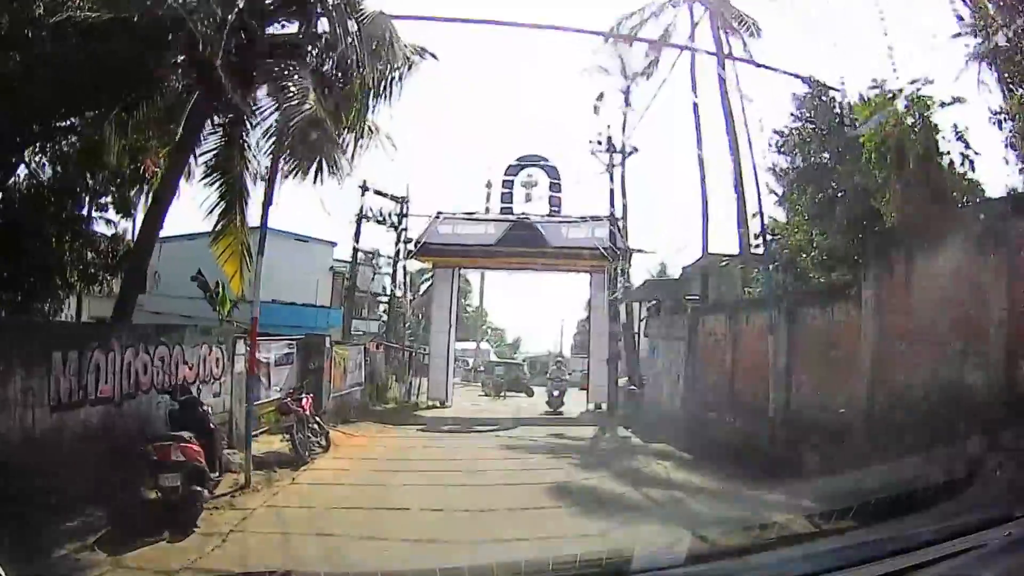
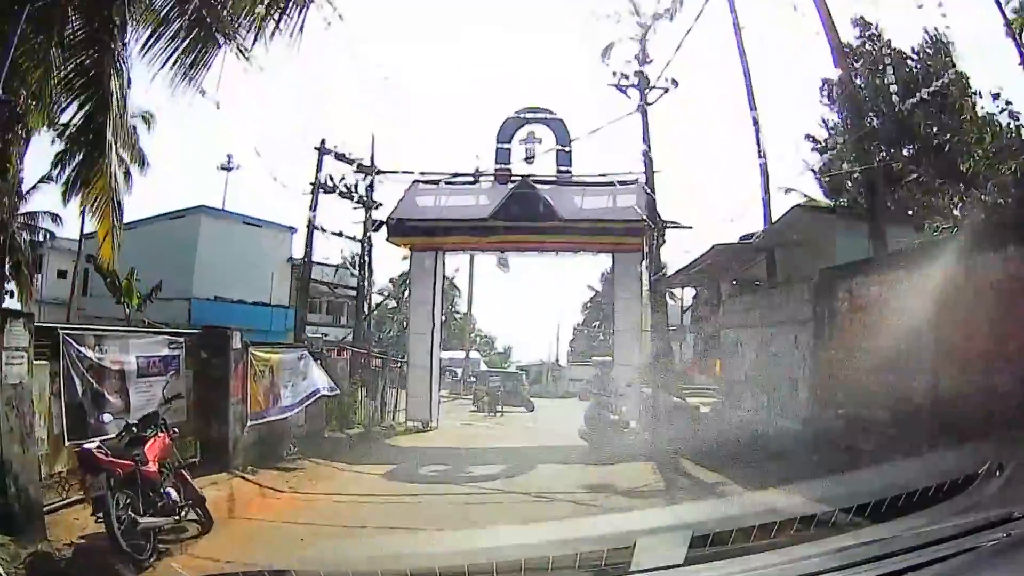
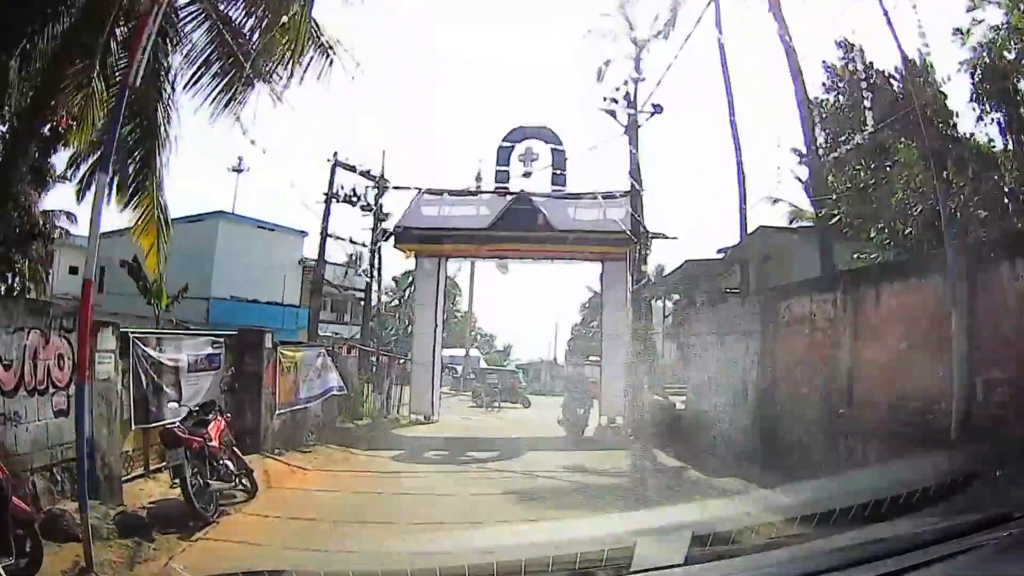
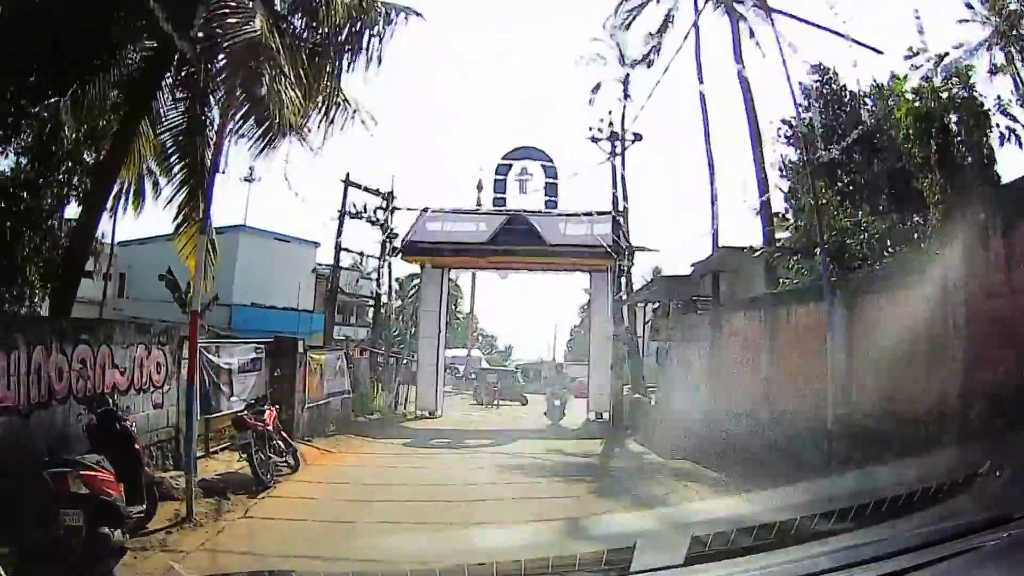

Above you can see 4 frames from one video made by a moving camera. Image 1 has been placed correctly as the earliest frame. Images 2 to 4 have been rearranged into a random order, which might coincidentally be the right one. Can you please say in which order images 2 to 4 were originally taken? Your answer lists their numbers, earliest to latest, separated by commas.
4, 3, 2
